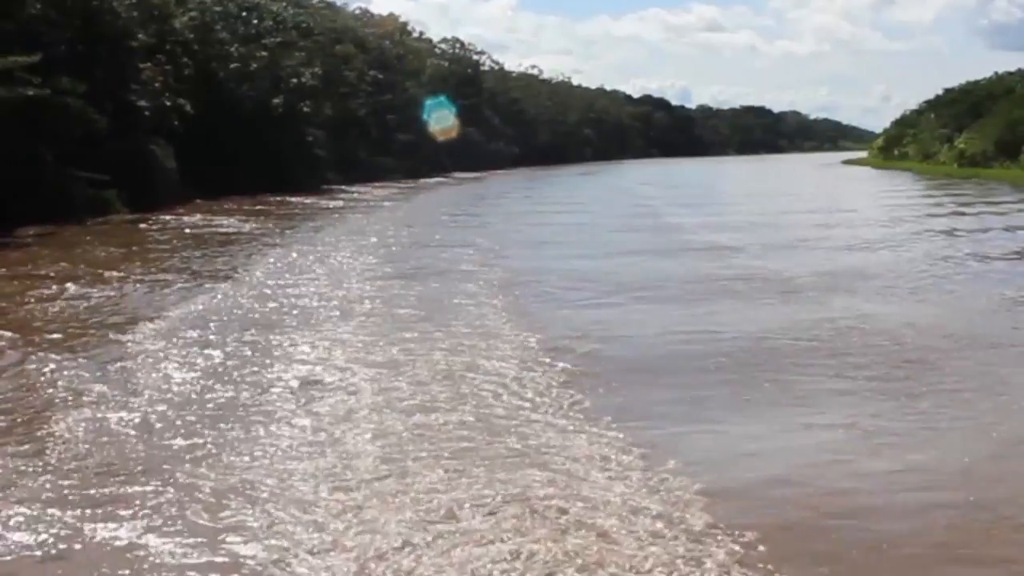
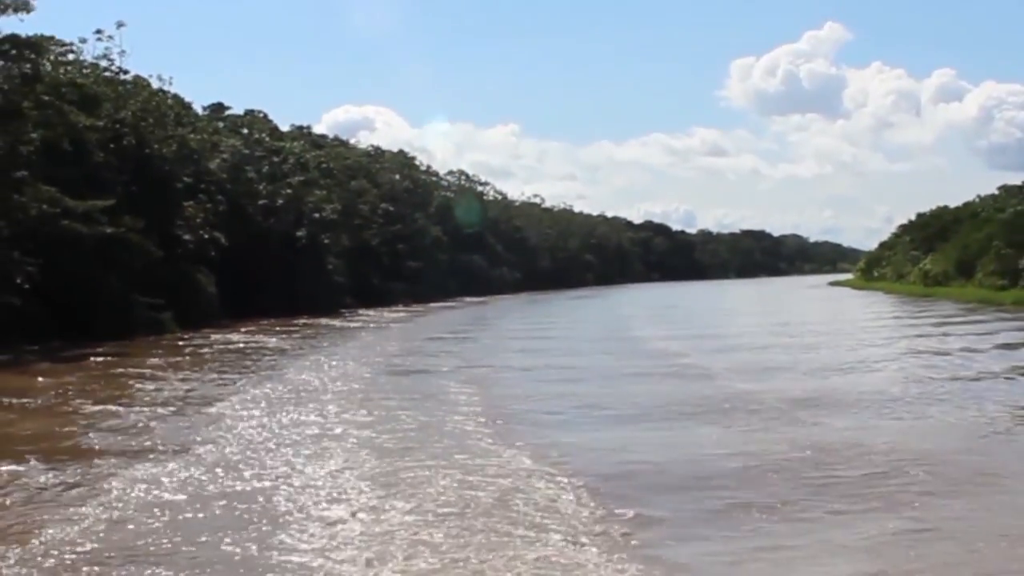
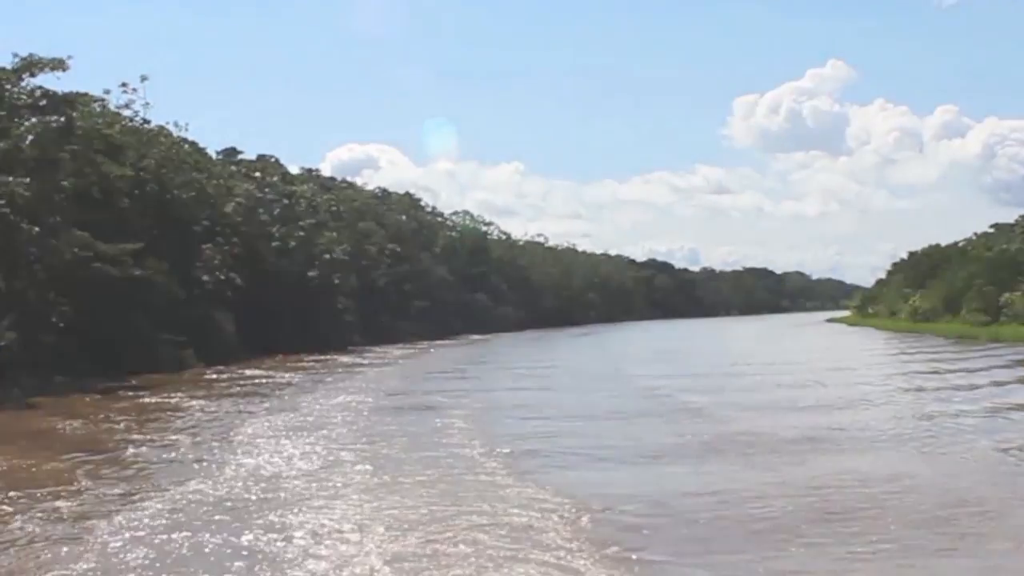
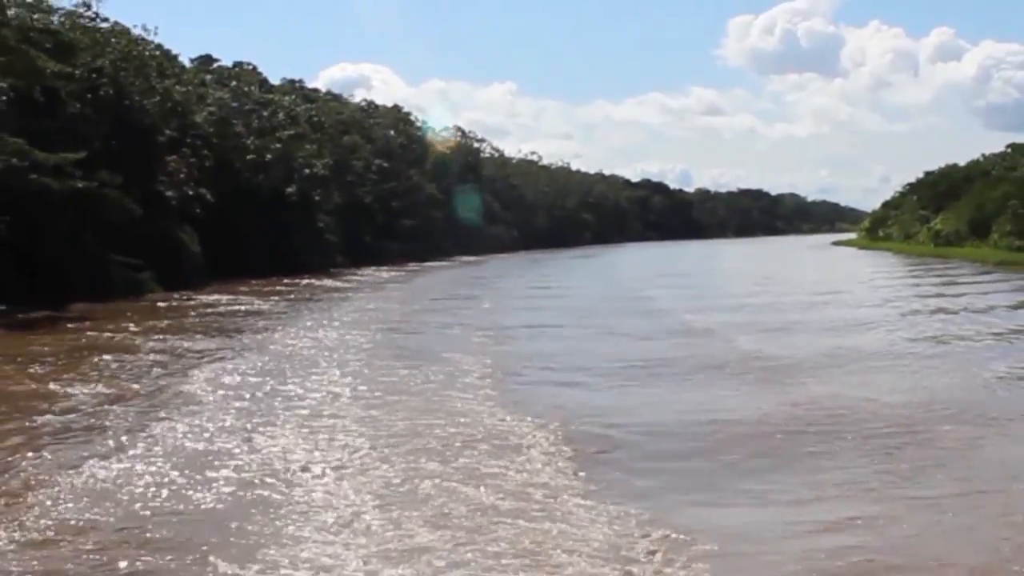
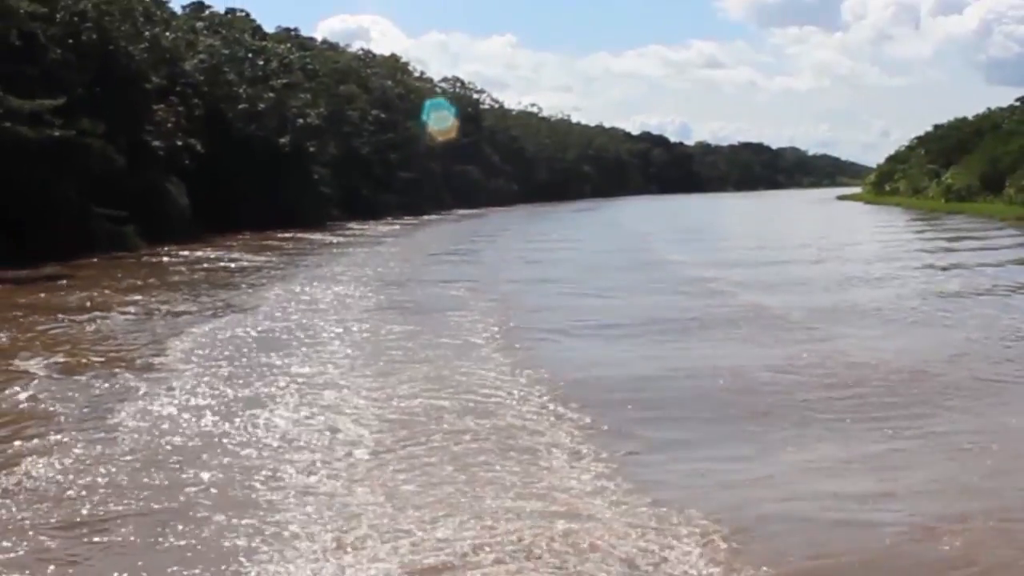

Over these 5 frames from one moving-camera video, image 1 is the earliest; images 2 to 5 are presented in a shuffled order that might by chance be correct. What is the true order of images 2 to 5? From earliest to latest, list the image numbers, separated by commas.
5, 4, 2, 3
